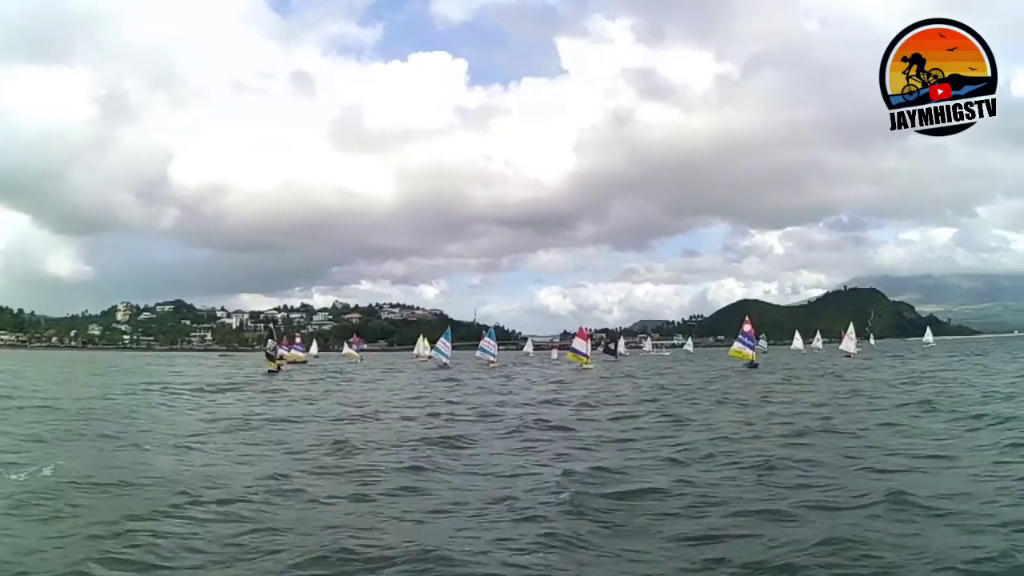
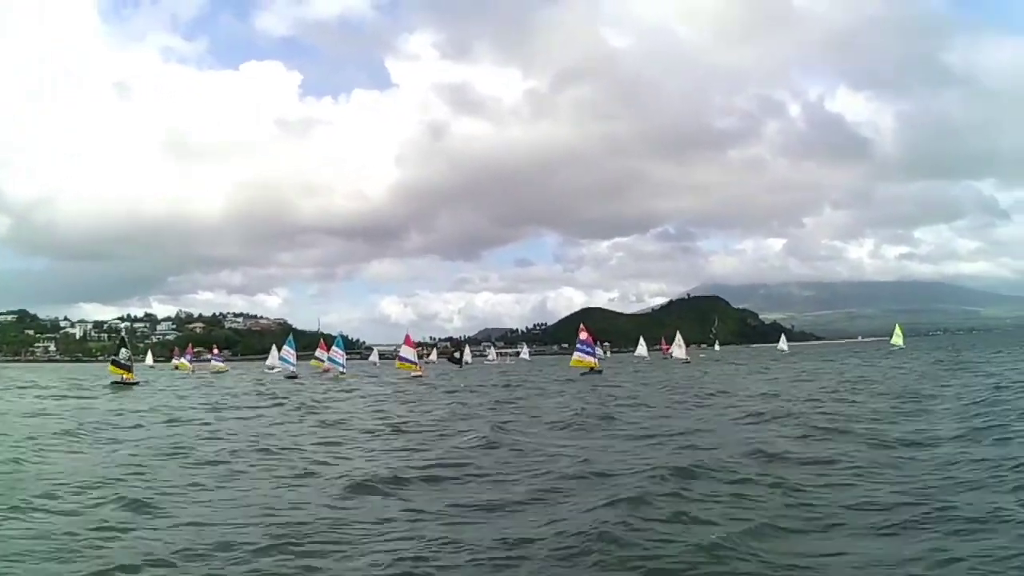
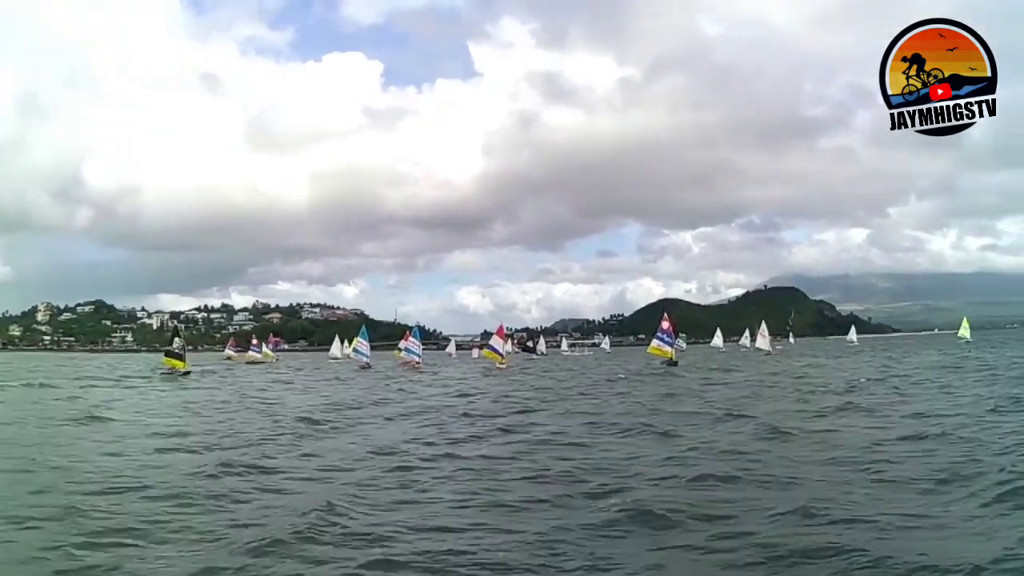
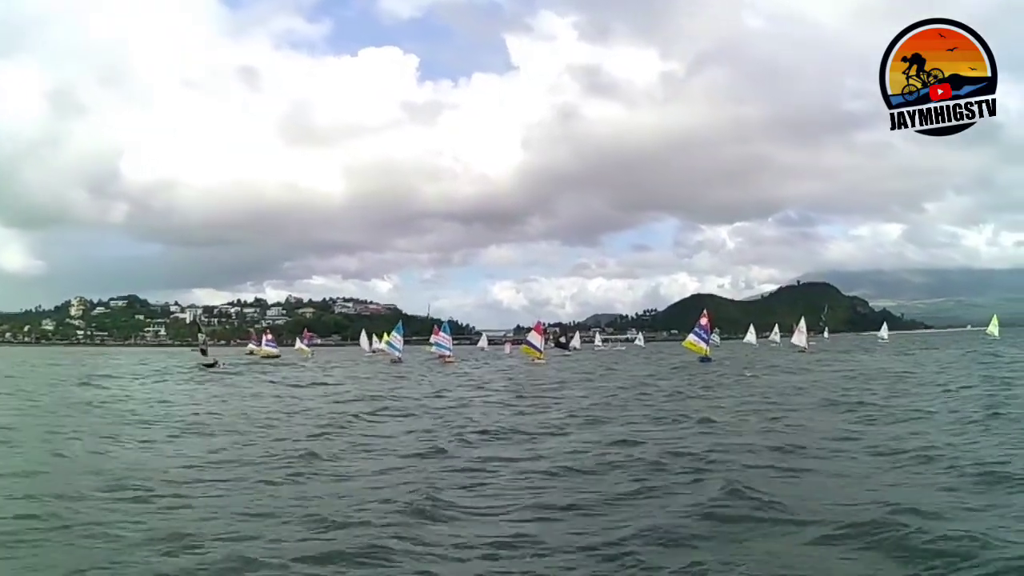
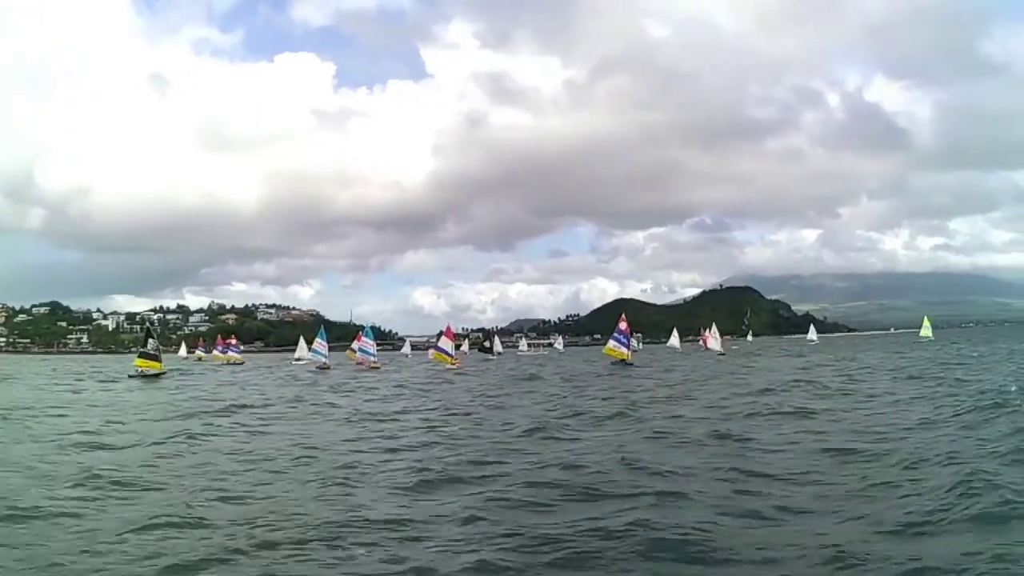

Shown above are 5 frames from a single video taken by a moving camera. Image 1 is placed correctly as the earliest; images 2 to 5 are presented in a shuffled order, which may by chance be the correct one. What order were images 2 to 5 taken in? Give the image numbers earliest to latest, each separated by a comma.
4, 3, 5, 2
